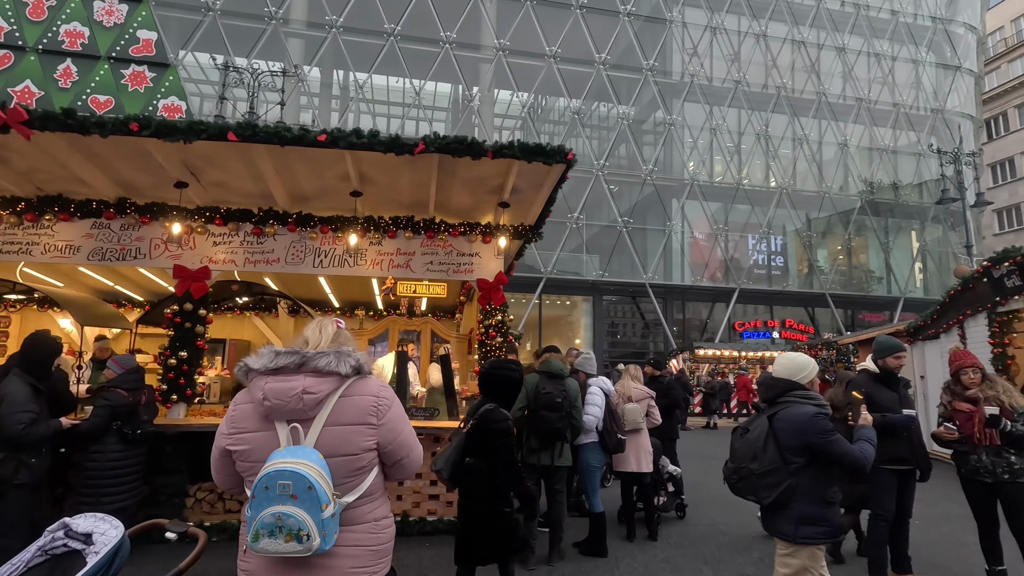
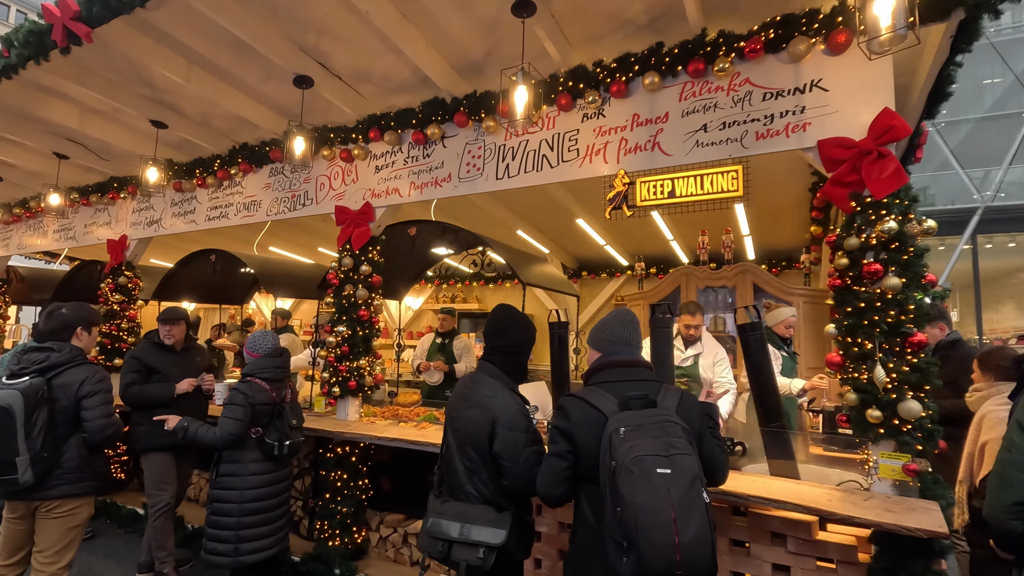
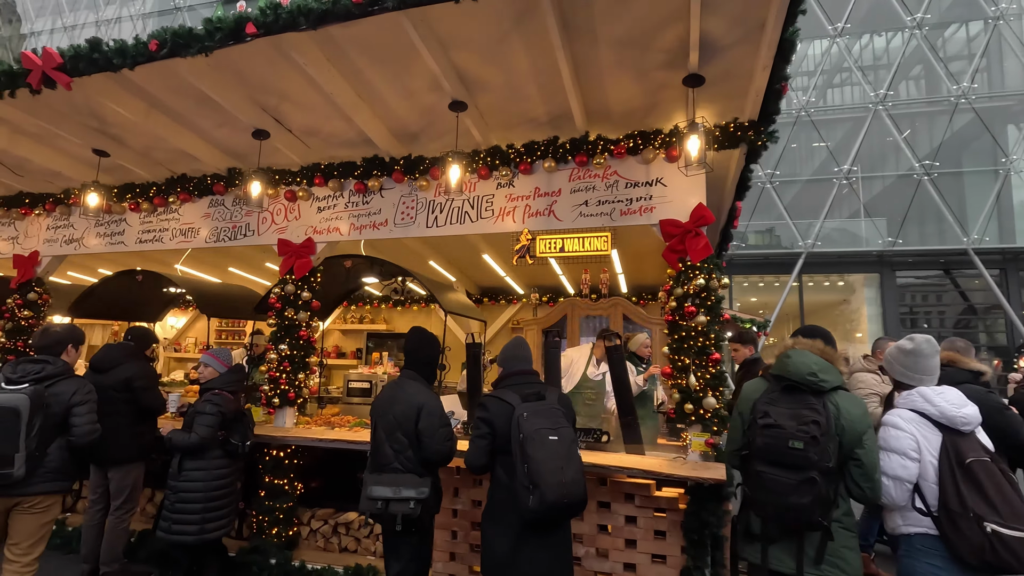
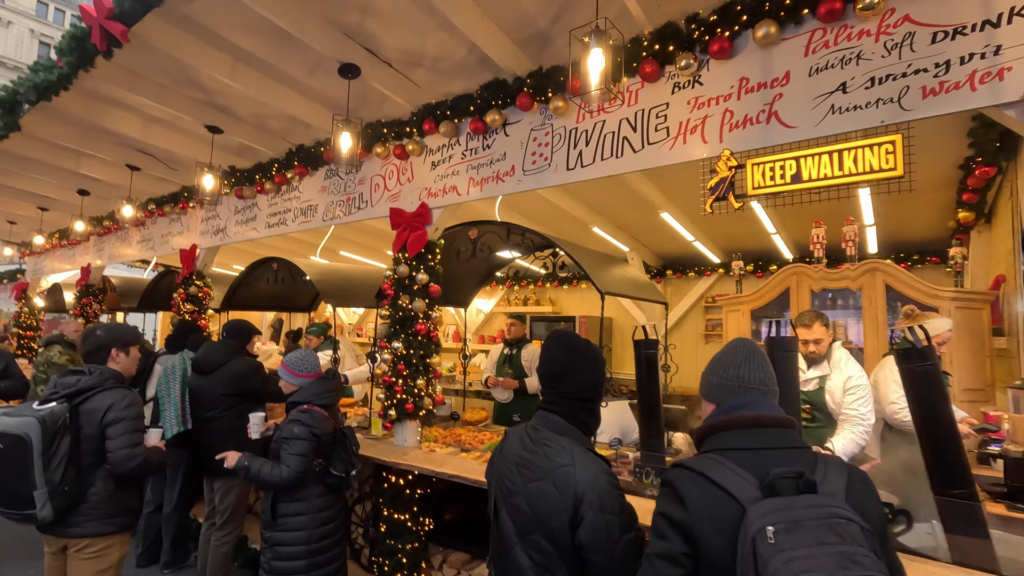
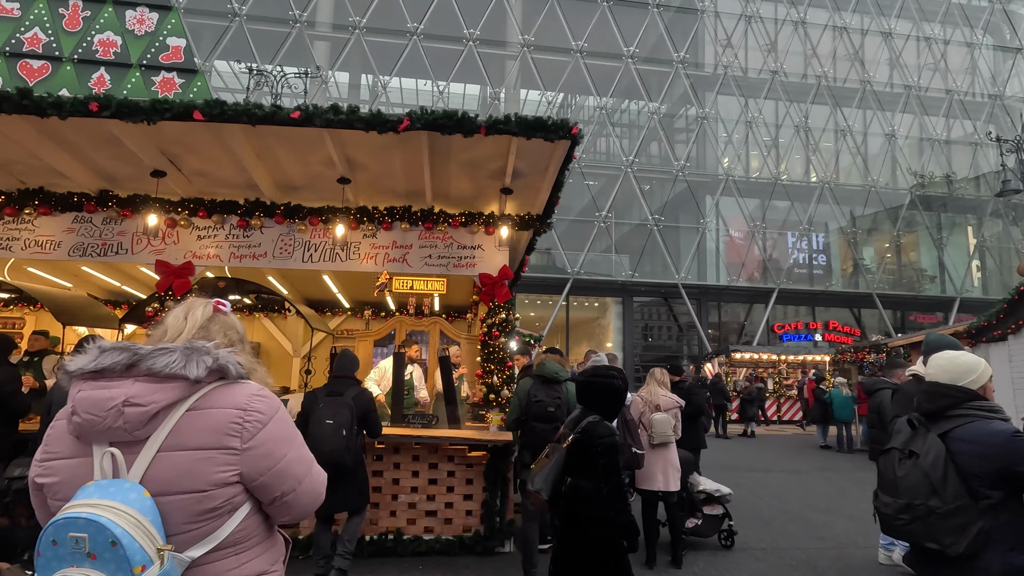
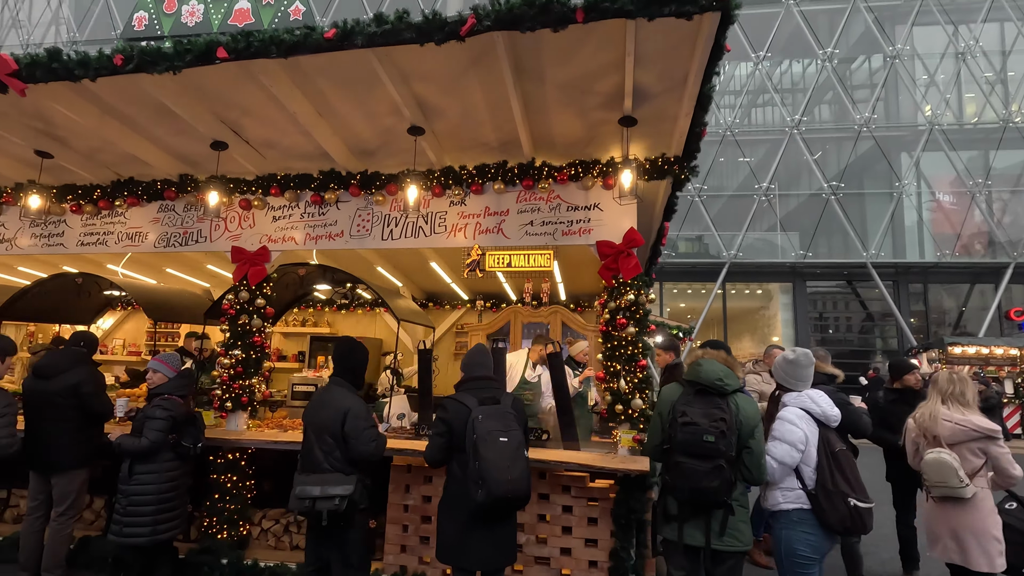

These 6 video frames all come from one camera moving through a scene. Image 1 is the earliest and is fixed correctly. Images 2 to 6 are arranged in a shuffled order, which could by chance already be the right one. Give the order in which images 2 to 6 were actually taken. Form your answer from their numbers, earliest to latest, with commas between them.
5, 6, 3, 2, 4
